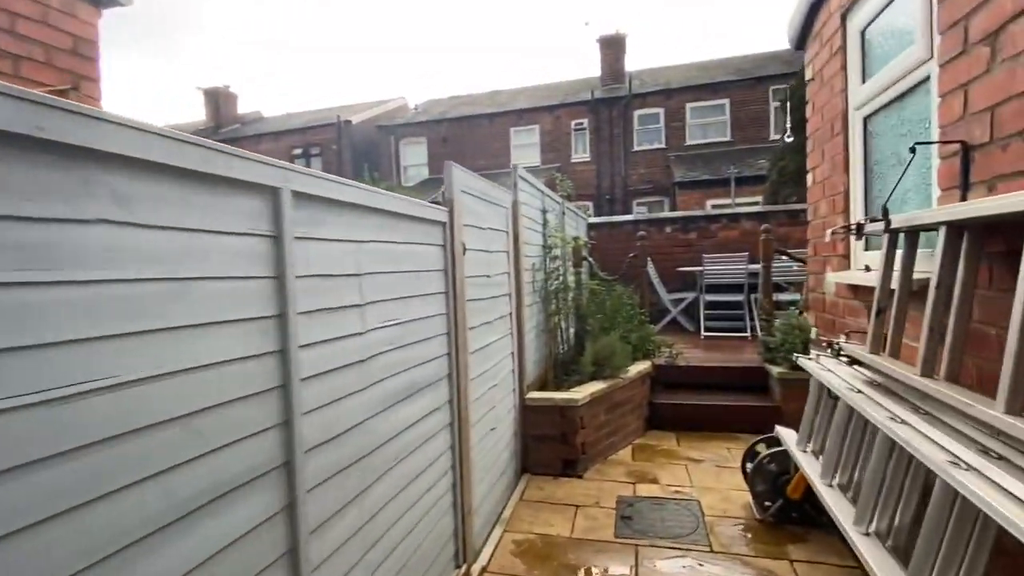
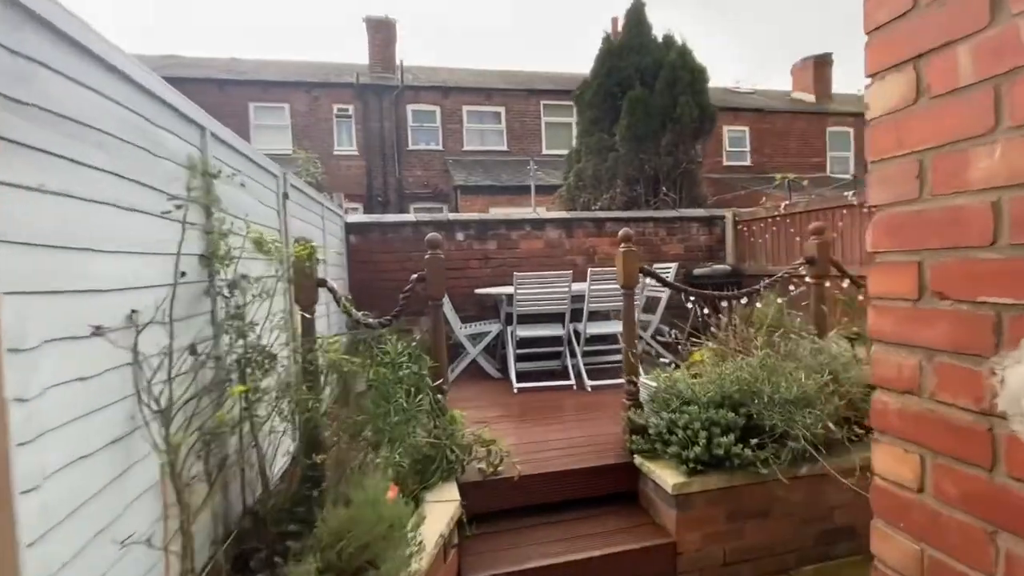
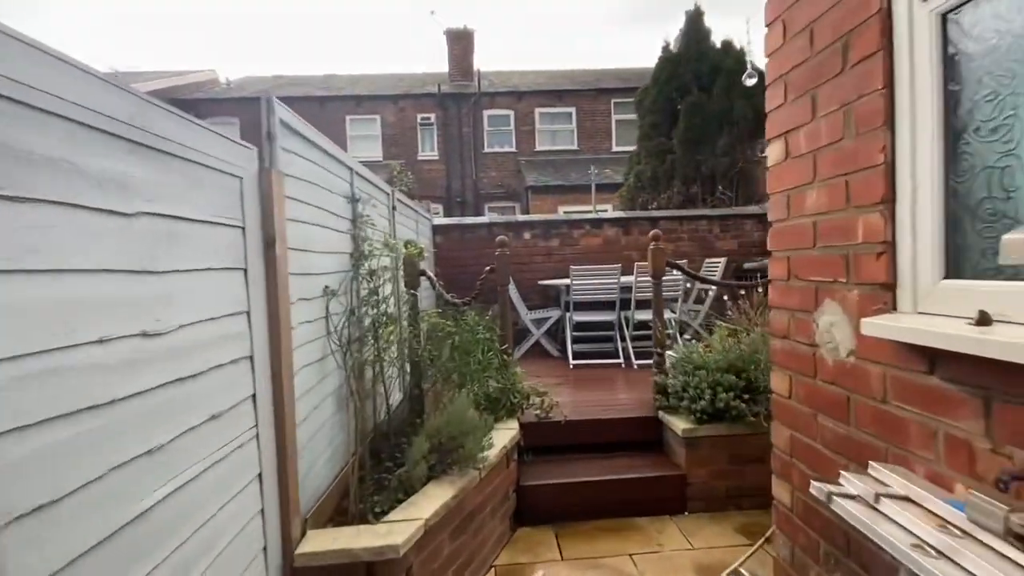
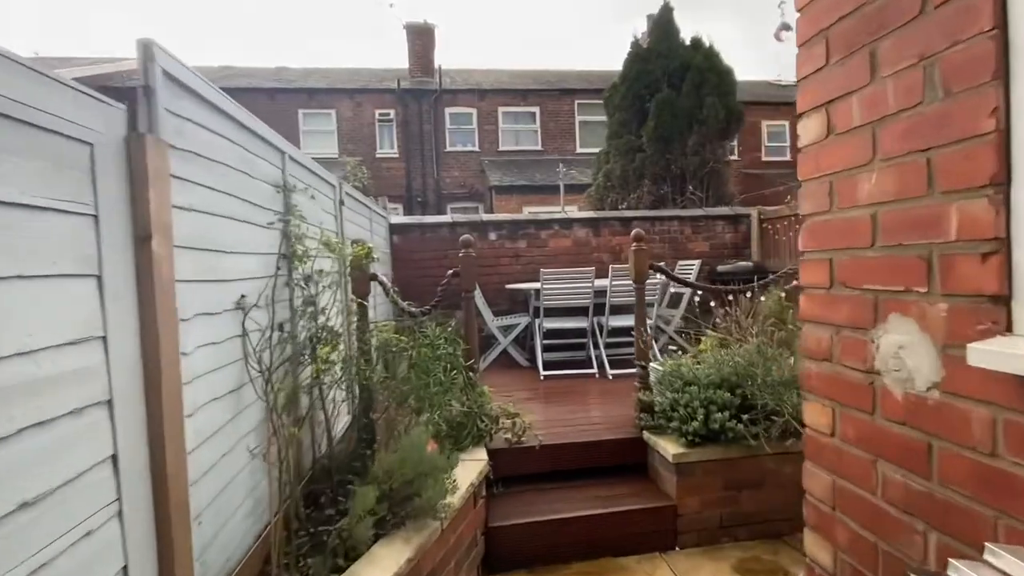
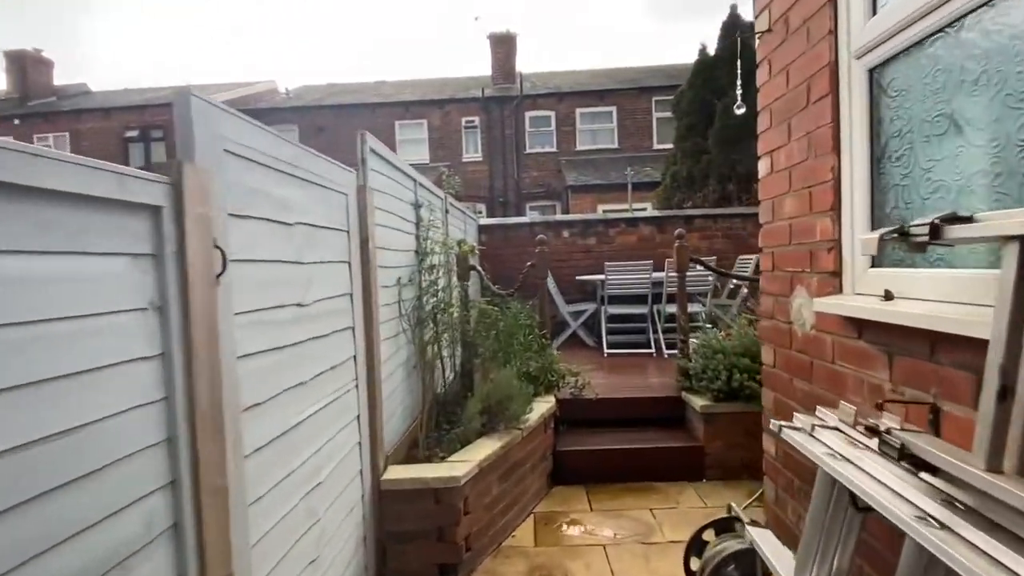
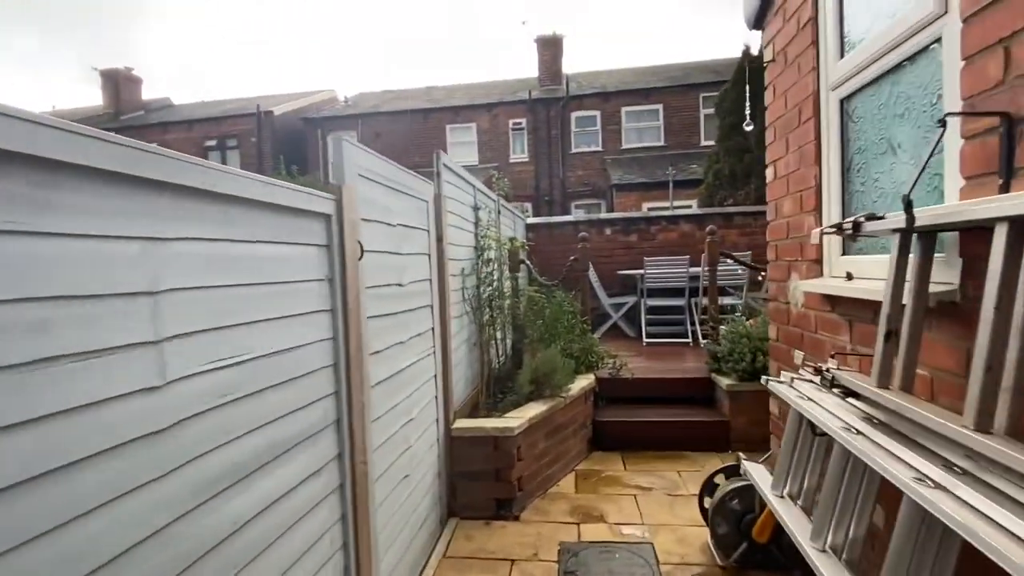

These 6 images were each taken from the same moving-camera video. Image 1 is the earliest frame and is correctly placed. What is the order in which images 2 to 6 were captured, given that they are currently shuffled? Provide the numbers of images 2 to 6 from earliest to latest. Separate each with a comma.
6, 5, 3, 4, 2
